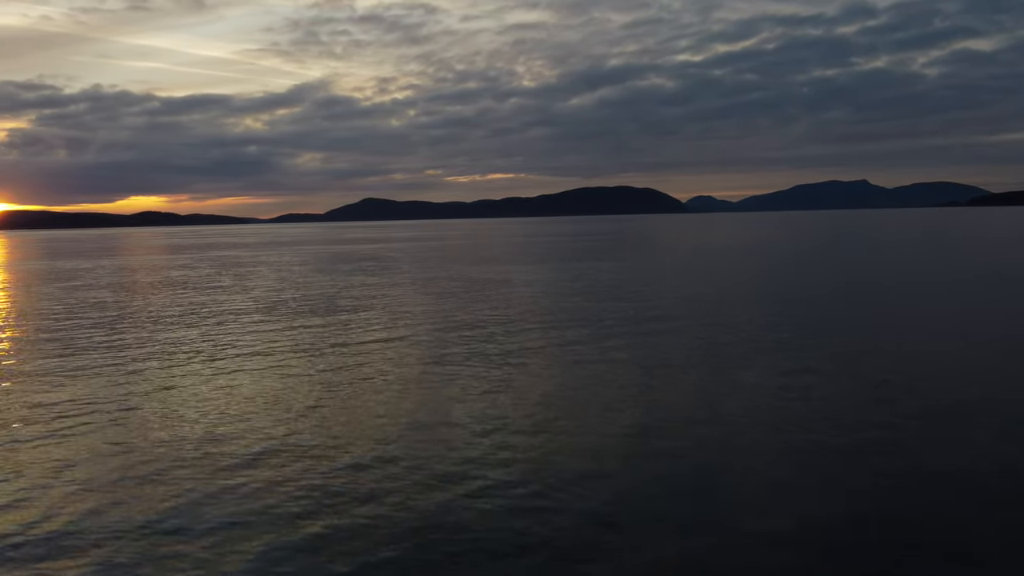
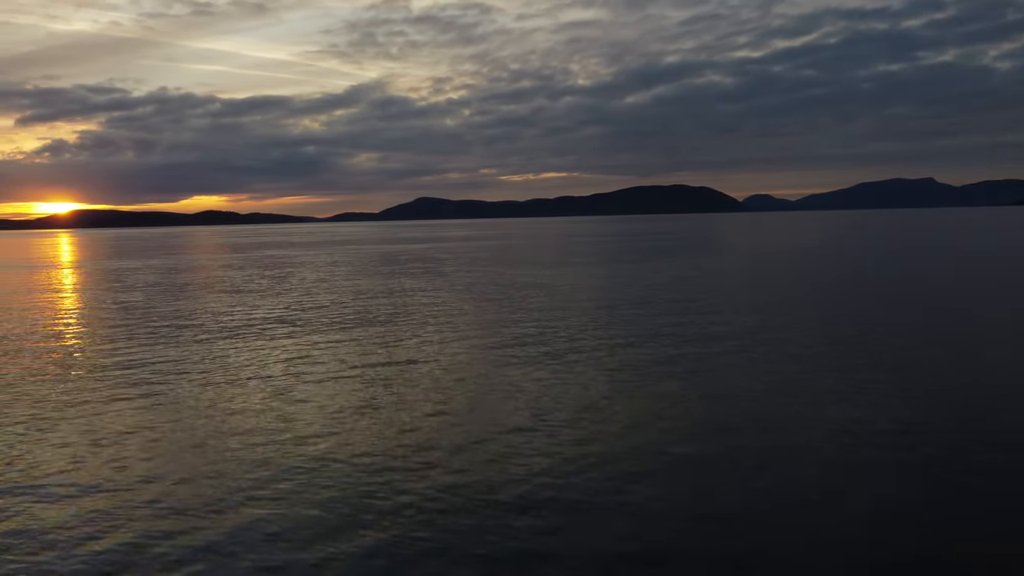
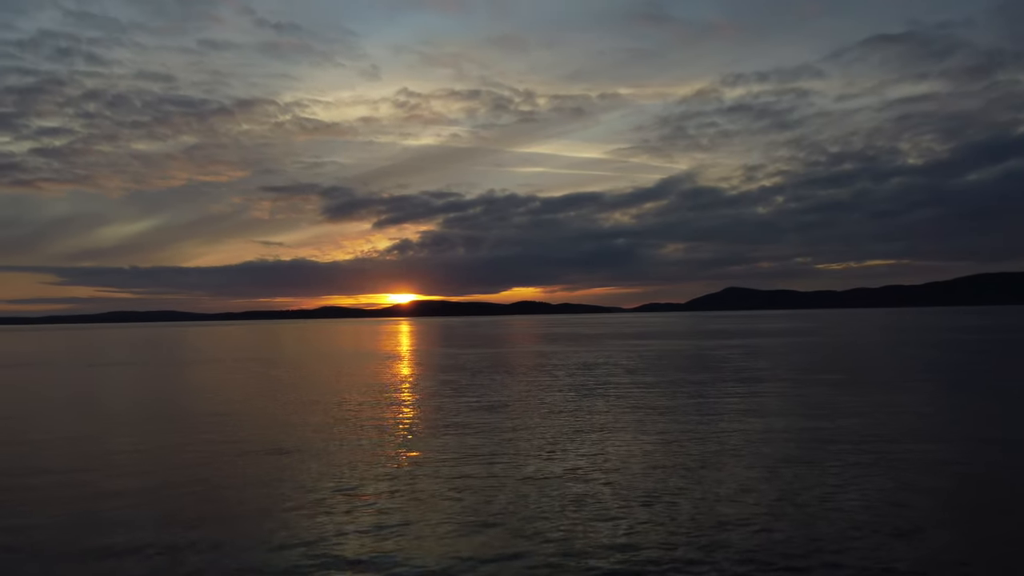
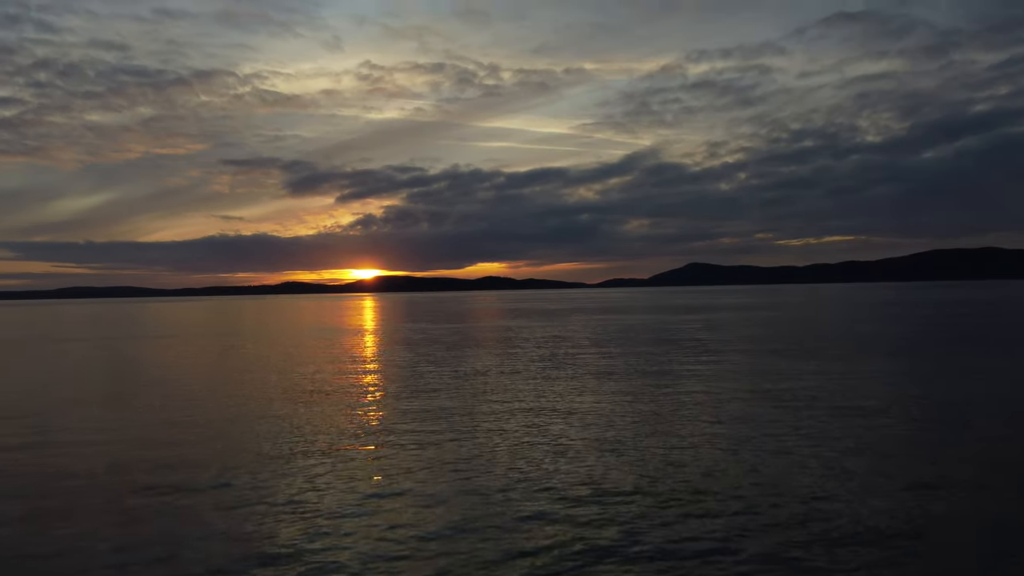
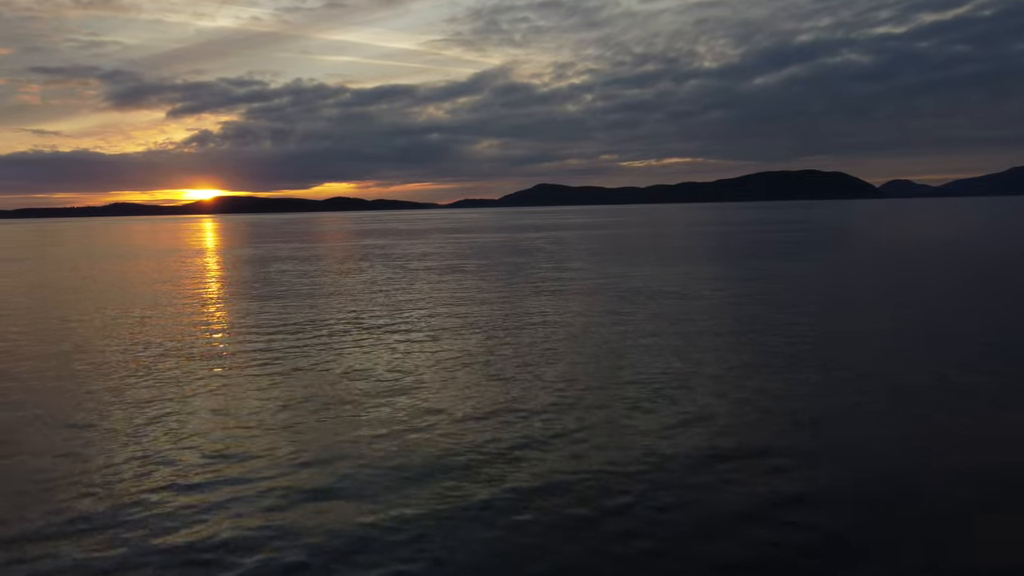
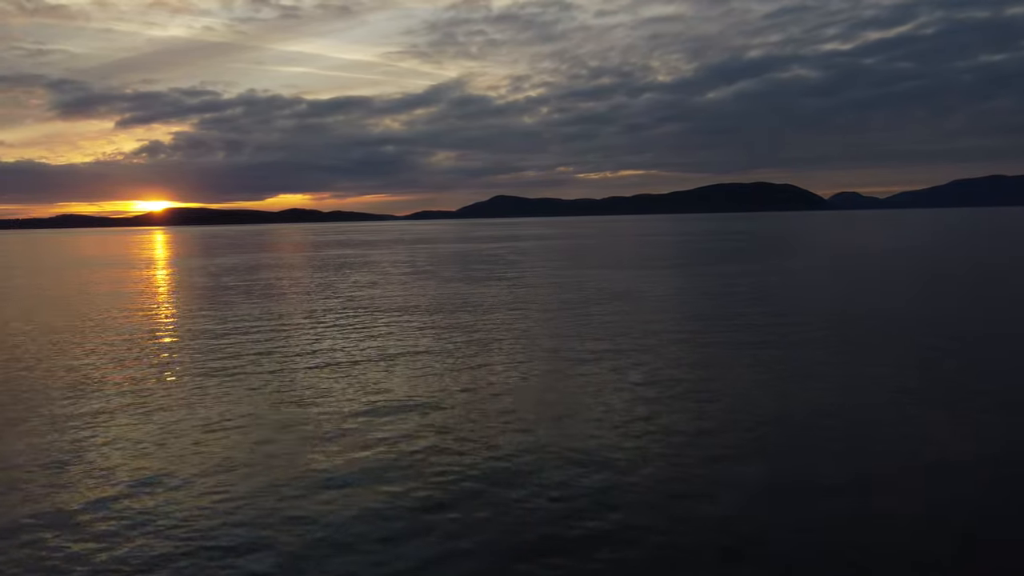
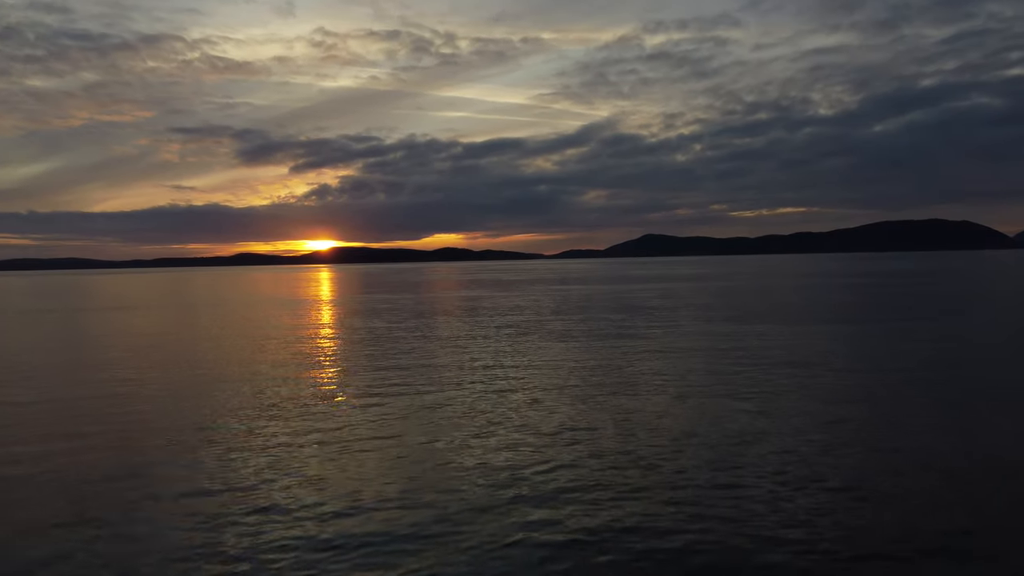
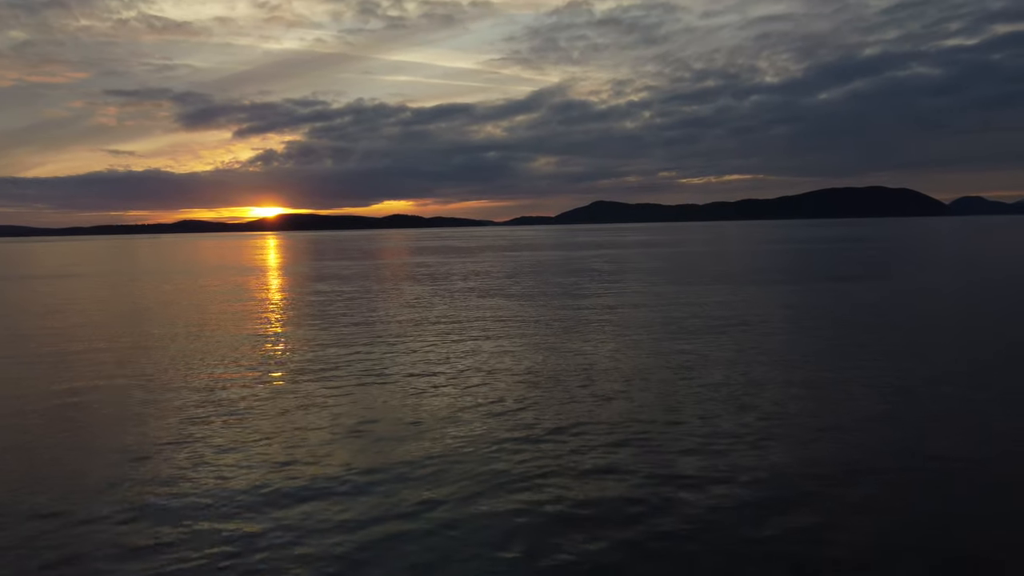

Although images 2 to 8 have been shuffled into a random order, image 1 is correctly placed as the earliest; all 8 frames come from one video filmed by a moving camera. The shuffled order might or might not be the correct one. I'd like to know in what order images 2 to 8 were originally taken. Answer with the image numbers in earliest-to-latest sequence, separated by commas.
2, 6, 5, 8, 7, 4, 3
